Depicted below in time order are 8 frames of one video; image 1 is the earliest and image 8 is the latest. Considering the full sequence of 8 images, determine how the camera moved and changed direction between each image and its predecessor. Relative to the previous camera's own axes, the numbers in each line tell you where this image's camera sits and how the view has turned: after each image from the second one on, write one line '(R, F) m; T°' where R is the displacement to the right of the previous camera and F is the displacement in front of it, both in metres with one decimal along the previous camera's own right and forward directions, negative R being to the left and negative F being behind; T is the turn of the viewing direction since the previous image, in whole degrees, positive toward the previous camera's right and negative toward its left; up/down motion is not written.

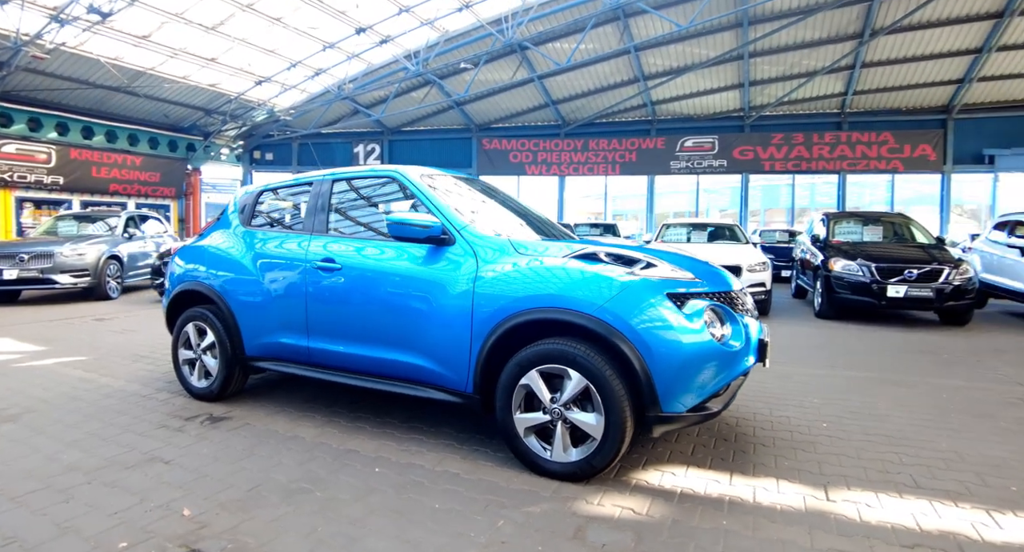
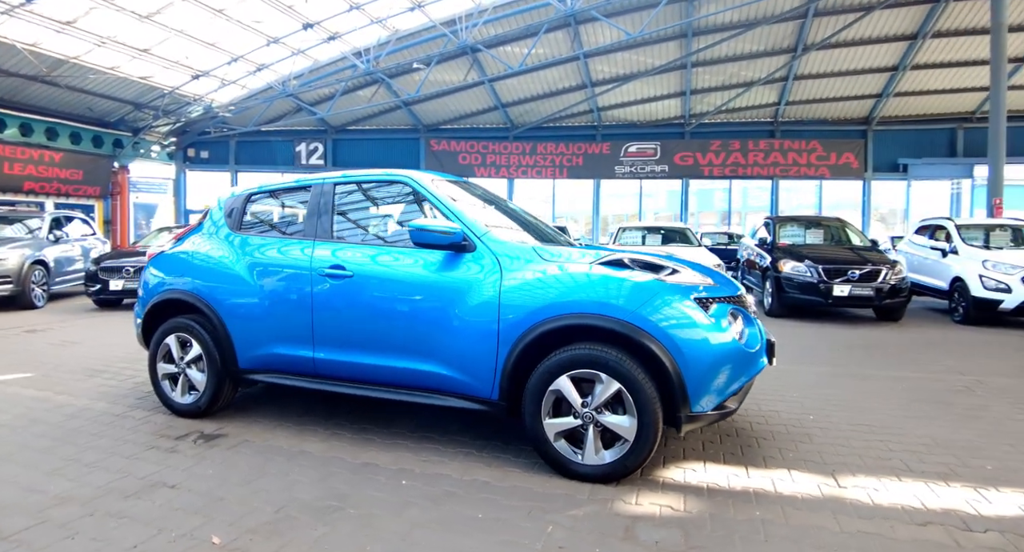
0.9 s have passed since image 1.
(-0.5, 0.0) m; +7°
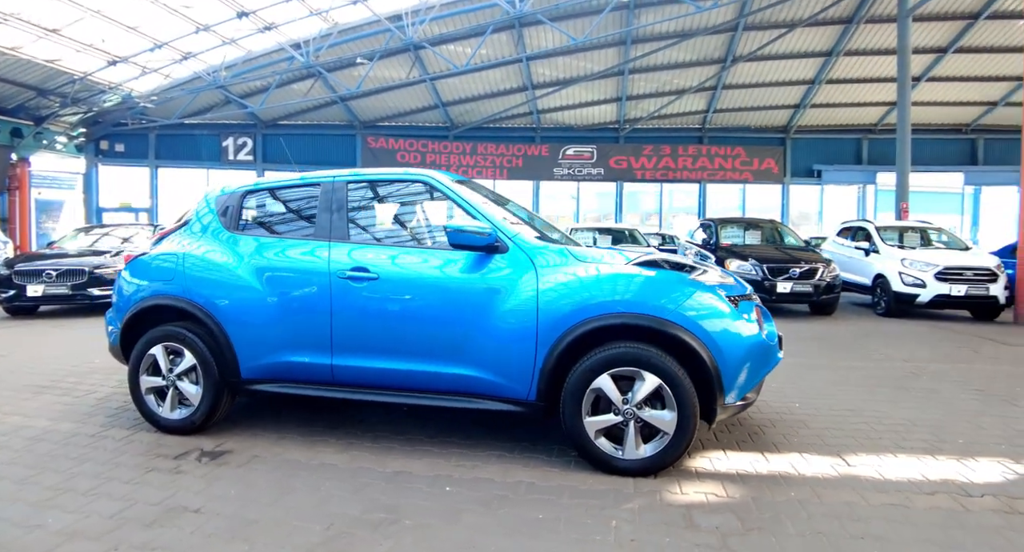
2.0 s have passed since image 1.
(-0.7, 0.0) m; +8°
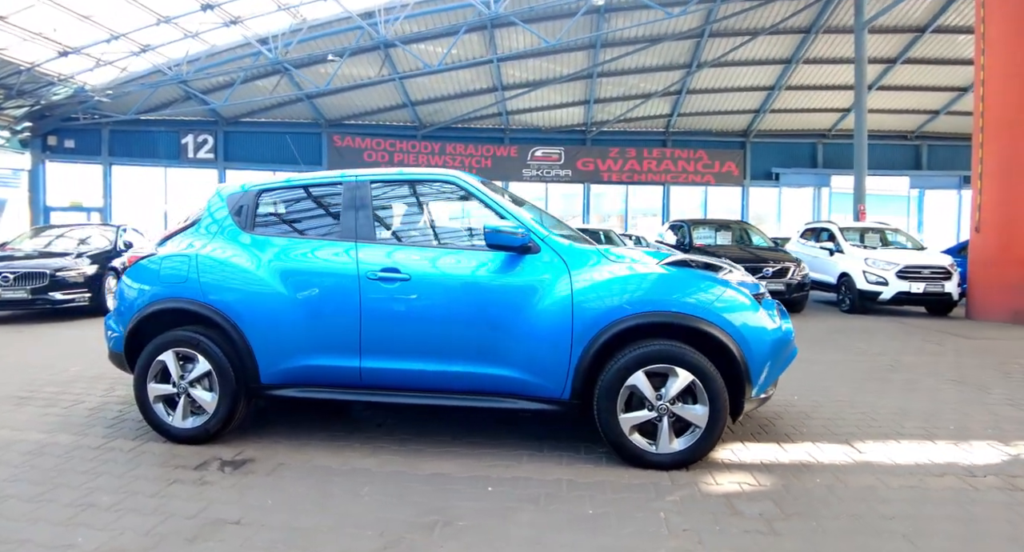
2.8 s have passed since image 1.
(-0.5, 0.0) m; +4°
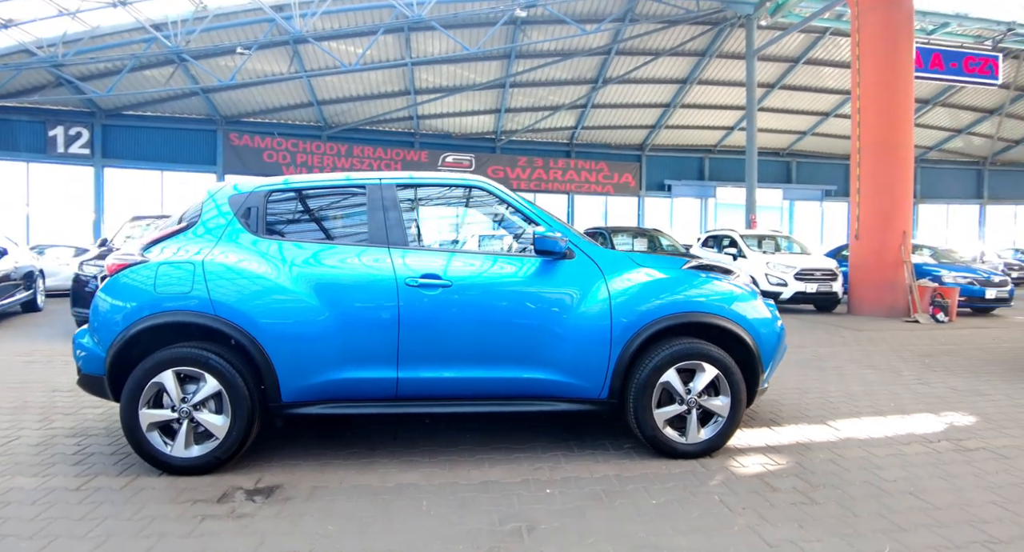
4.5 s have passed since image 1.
(-0.9, 0.0) m; +12°
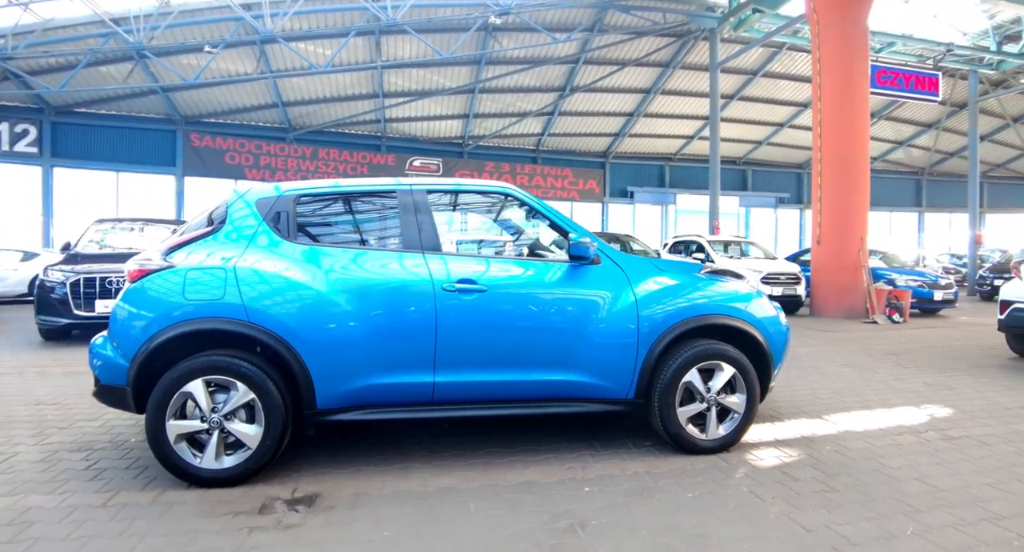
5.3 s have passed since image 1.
(-0.5, -0.1) m; +5°
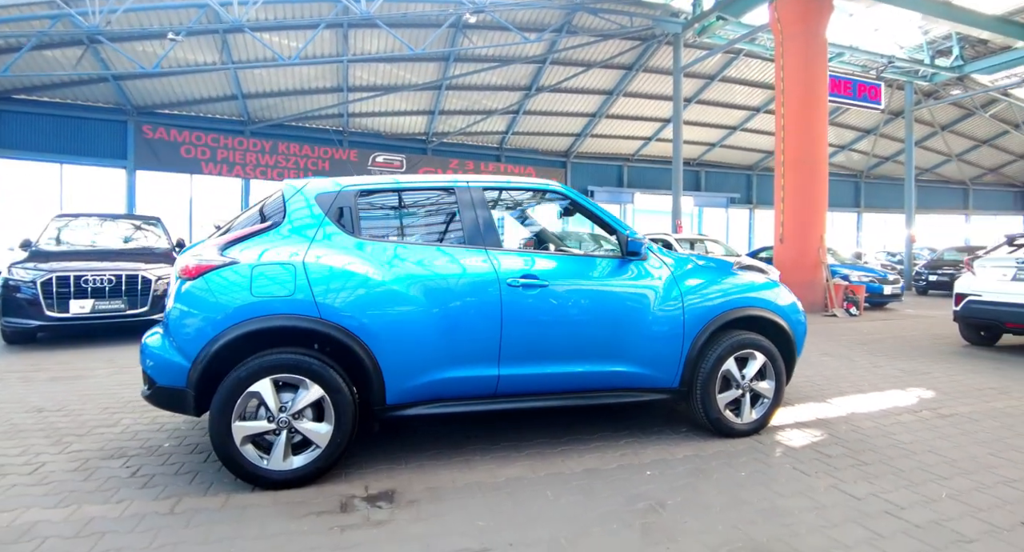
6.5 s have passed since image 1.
(-0.7, -0.1) m; +5°
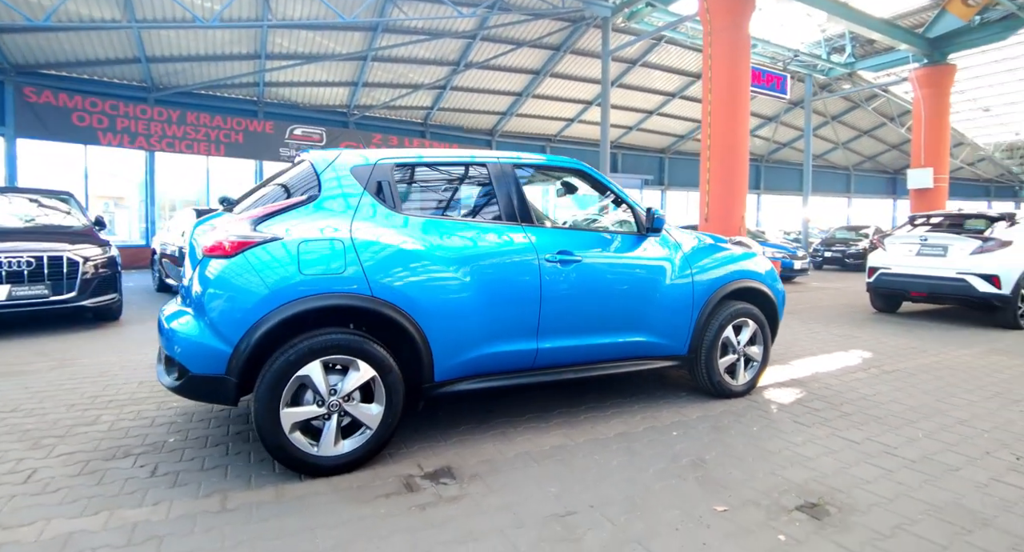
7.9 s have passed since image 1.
(-0.8, 0.0) m; +9°
